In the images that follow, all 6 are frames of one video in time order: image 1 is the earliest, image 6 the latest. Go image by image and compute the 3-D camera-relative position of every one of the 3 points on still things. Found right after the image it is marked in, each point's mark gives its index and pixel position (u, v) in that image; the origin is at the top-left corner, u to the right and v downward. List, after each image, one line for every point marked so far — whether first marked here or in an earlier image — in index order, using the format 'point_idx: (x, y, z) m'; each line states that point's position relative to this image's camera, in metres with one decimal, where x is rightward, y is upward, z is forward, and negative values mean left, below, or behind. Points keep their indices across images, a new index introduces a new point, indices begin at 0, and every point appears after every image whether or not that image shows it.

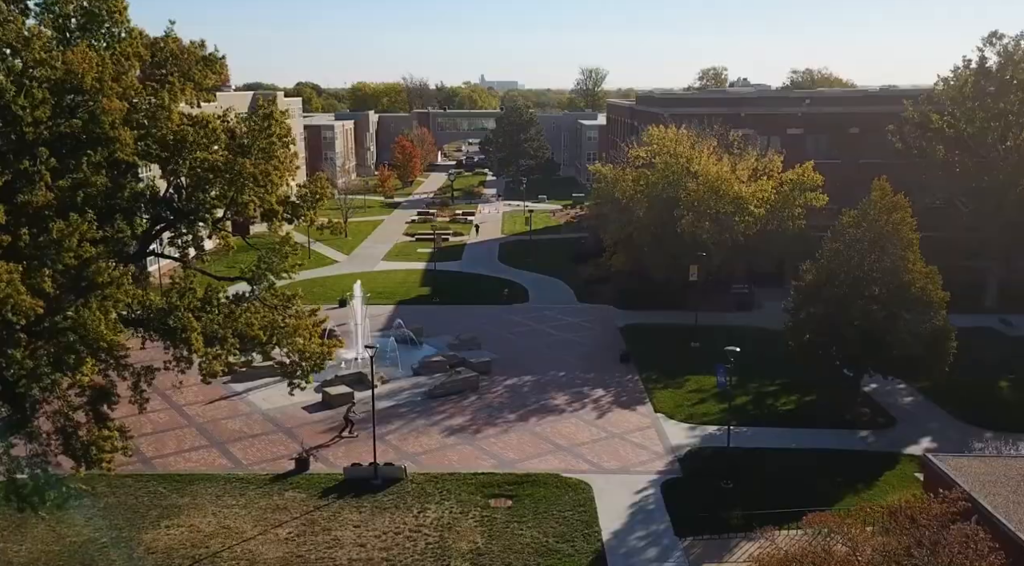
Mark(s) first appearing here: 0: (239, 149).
0: (-6.0, +2.9, +18.5) m
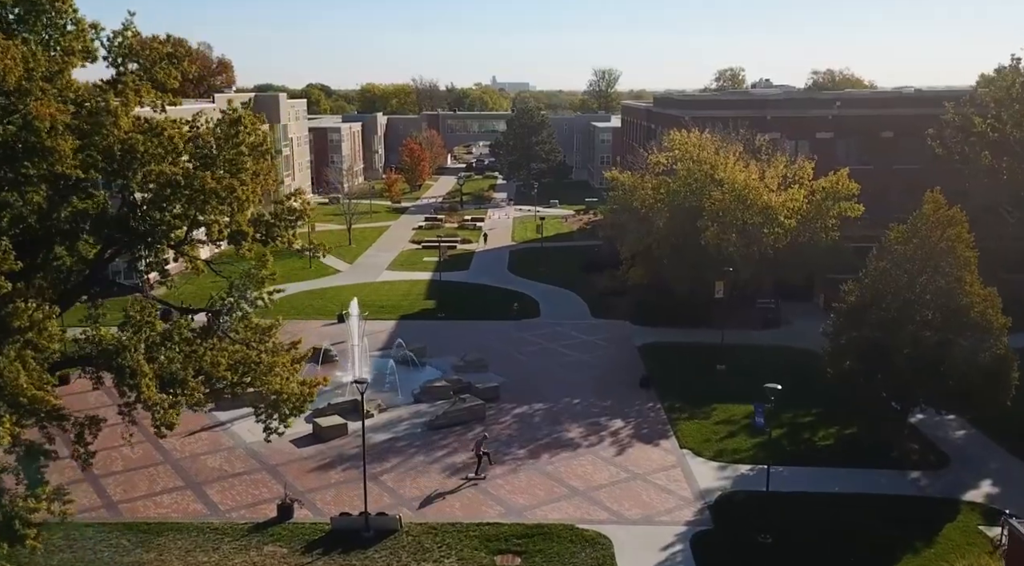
0: (-5.8, +2.3, +15.9) m
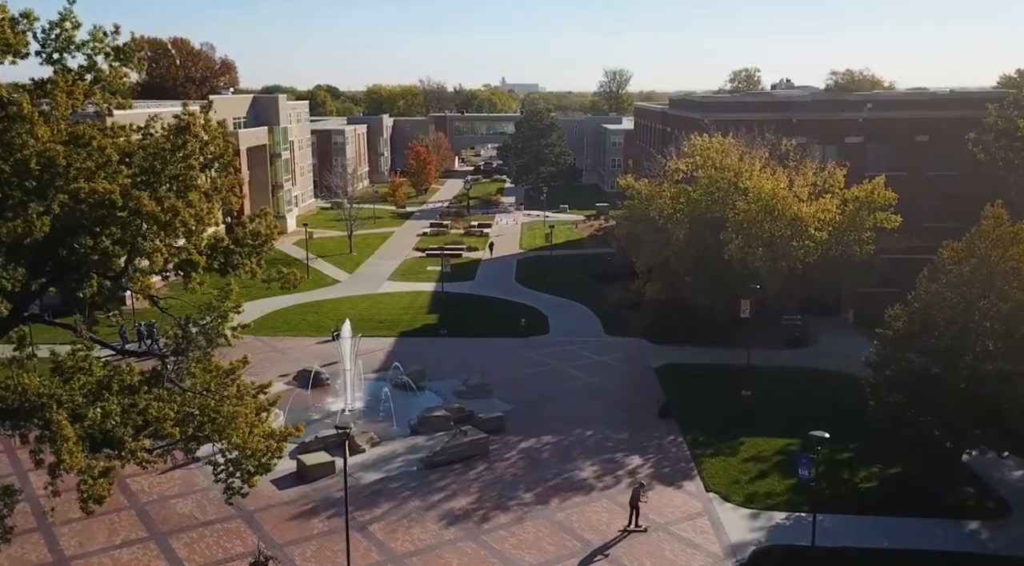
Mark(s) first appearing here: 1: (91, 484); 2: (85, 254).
0: (-5.7, +1.7, +13.4) m
1: (-5.9, -2.8, +12.0) m
2: (-6.3, +0.4, +12.7) m
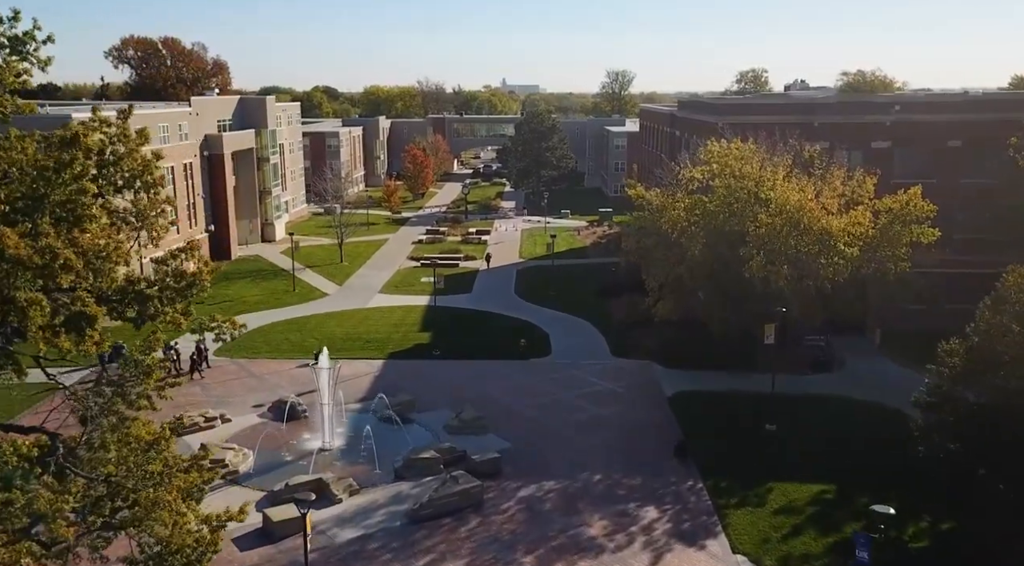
0: (-5.8, +1.0, +10.4) m
1: (-6.0, -3.5, +9.0) m
2: (-6.4, -0.2, +9.7) m
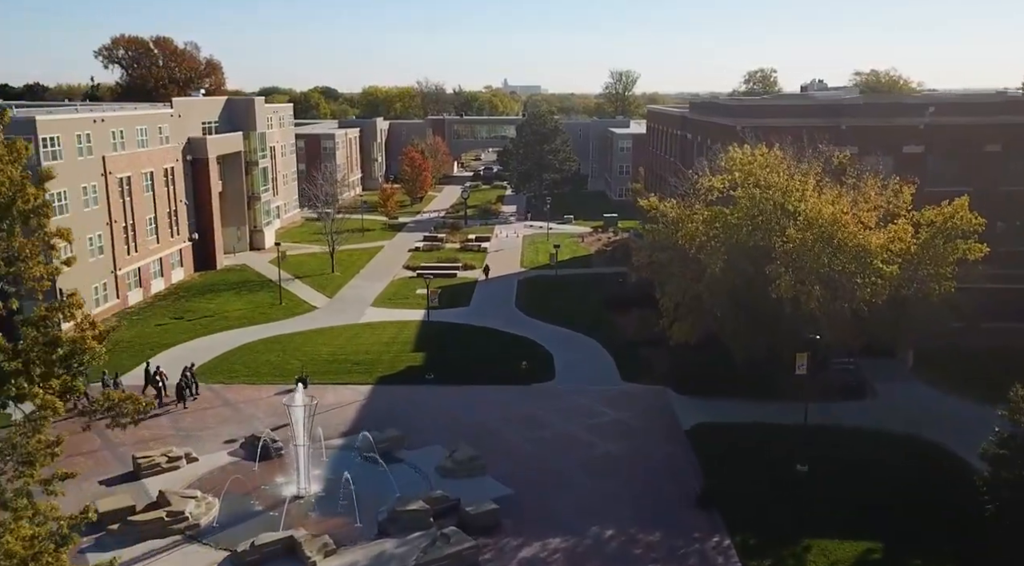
0: (-5.8, +0.4, +7.4) m
1: (-6.0, -4.1, +6.0) m
2: (-6.4, -0.9, +6.8) m
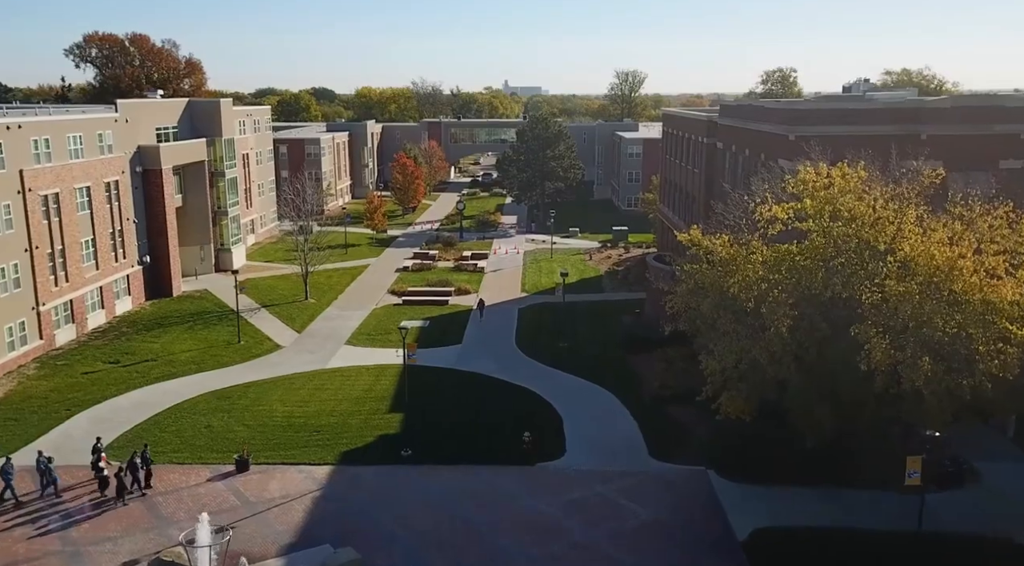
0: (-5.9, -1.1, +0.7) m
1: (-6.1, -5.6, -0.7) m
2: (-6.5, -2.4, +0.1) m
